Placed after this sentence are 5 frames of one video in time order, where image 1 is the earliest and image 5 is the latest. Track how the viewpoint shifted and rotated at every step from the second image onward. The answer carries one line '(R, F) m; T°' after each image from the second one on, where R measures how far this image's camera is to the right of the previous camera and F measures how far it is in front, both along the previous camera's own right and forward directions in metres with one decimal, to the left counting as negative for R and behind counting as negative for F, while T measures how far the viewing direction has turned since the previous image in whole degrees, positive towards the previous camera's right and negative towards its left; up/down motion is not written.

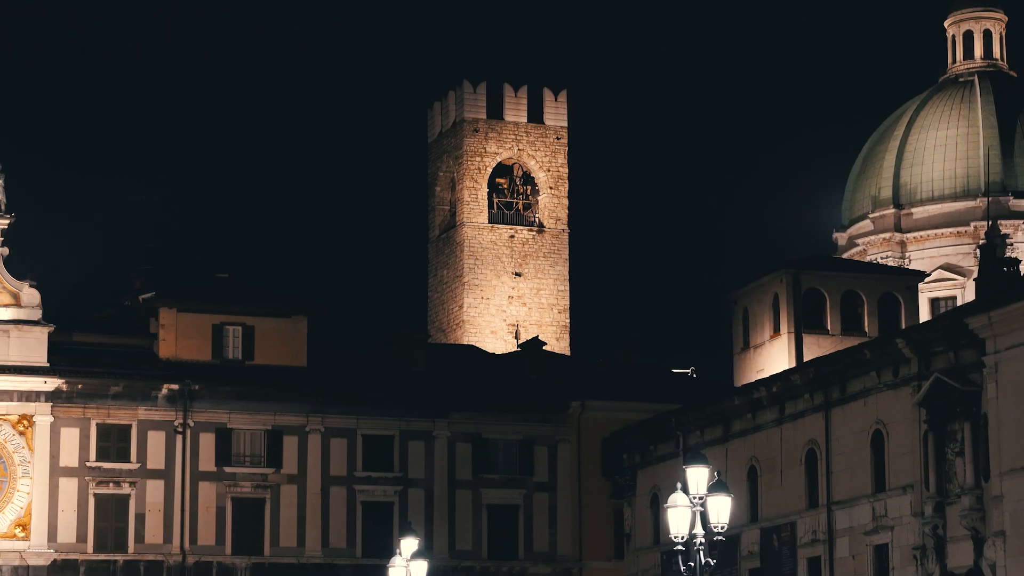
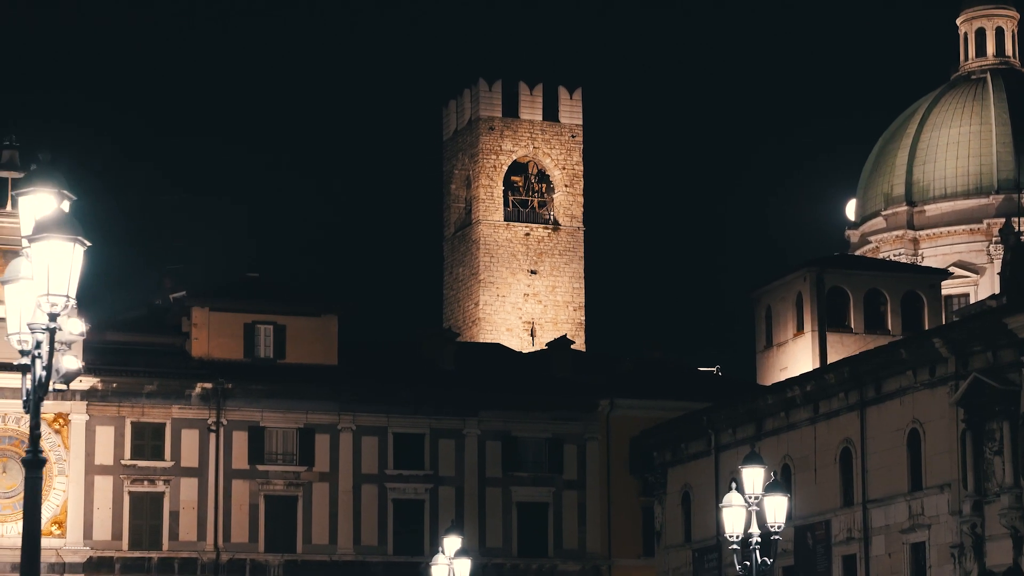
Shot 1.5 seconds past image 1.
(-0.7, -0.4) m; 0°
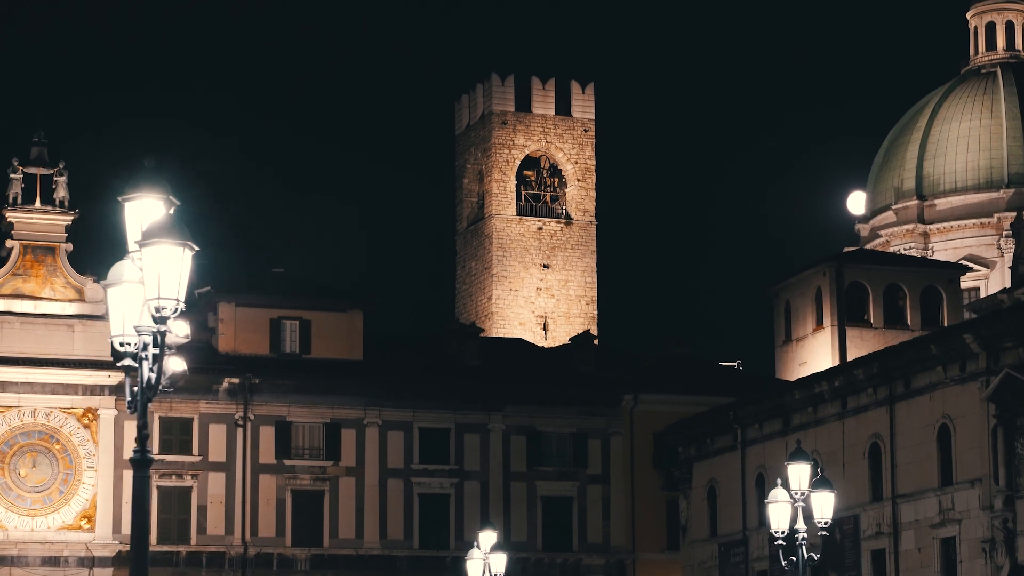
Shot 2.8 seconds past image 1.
(-0.6, -0.3) m; 0°
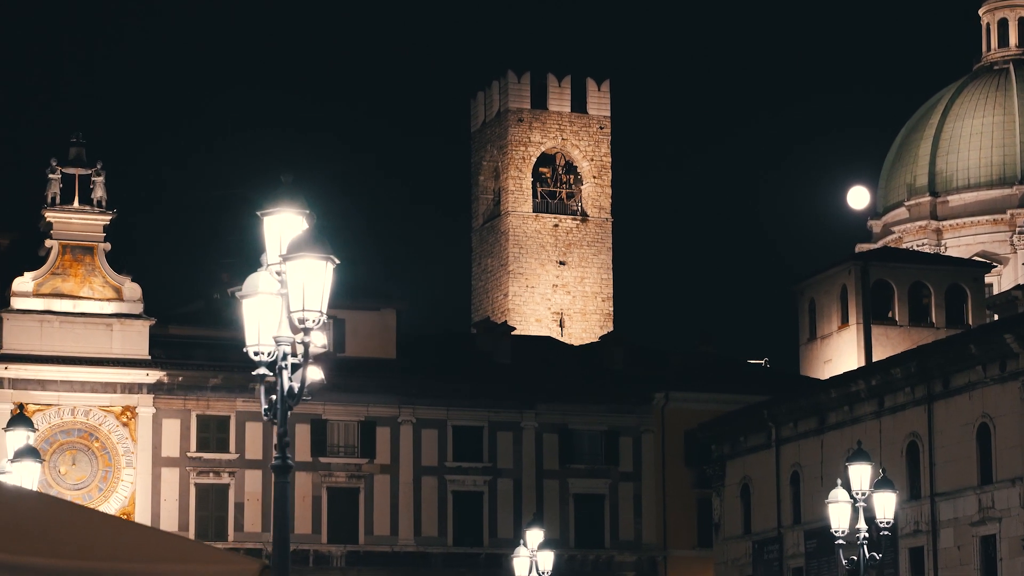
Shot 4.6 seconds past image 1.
(-0.8, -0.4) m; 0°
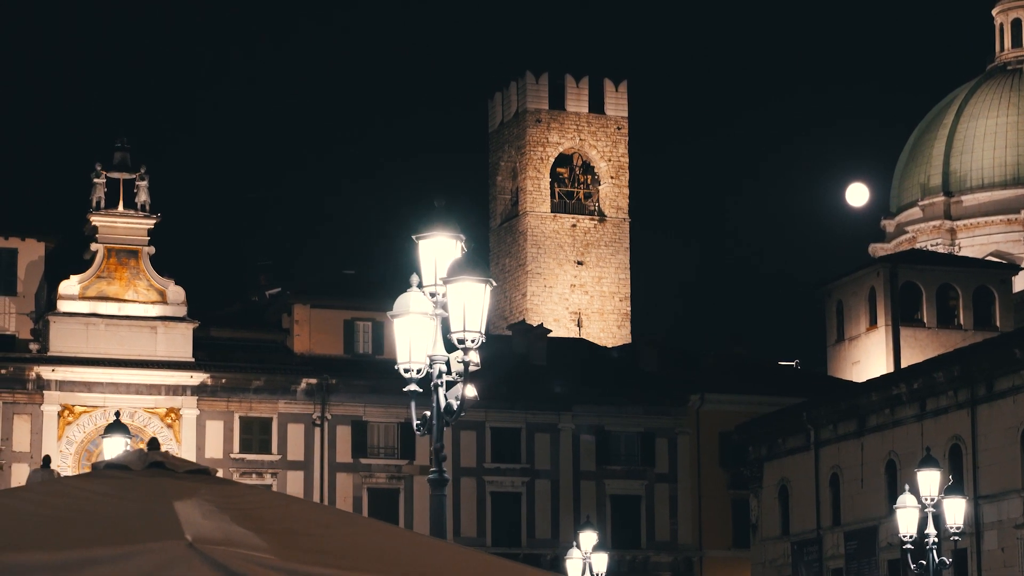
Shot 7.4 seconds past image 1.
(-1.0, -0.6) m; 0°
